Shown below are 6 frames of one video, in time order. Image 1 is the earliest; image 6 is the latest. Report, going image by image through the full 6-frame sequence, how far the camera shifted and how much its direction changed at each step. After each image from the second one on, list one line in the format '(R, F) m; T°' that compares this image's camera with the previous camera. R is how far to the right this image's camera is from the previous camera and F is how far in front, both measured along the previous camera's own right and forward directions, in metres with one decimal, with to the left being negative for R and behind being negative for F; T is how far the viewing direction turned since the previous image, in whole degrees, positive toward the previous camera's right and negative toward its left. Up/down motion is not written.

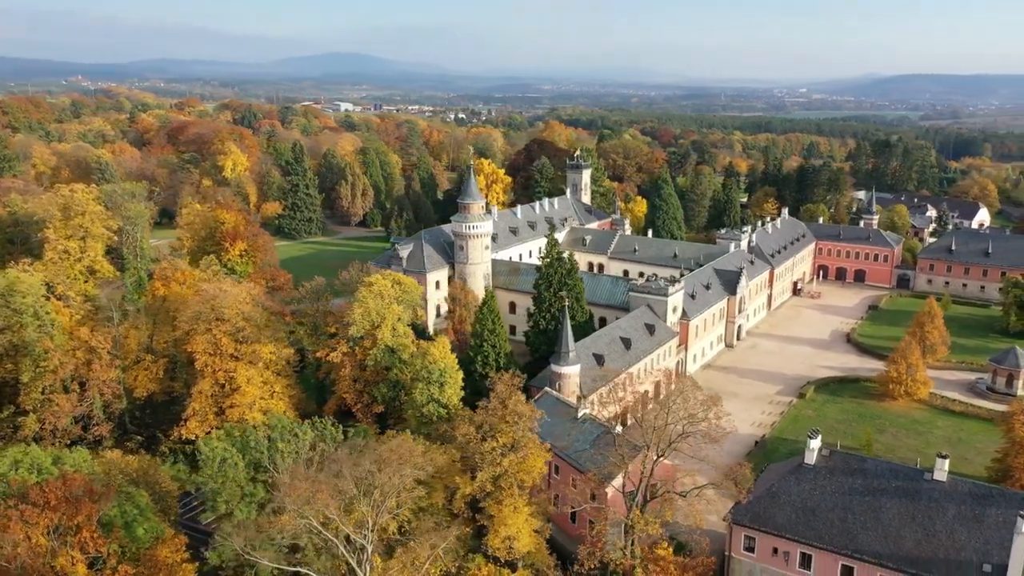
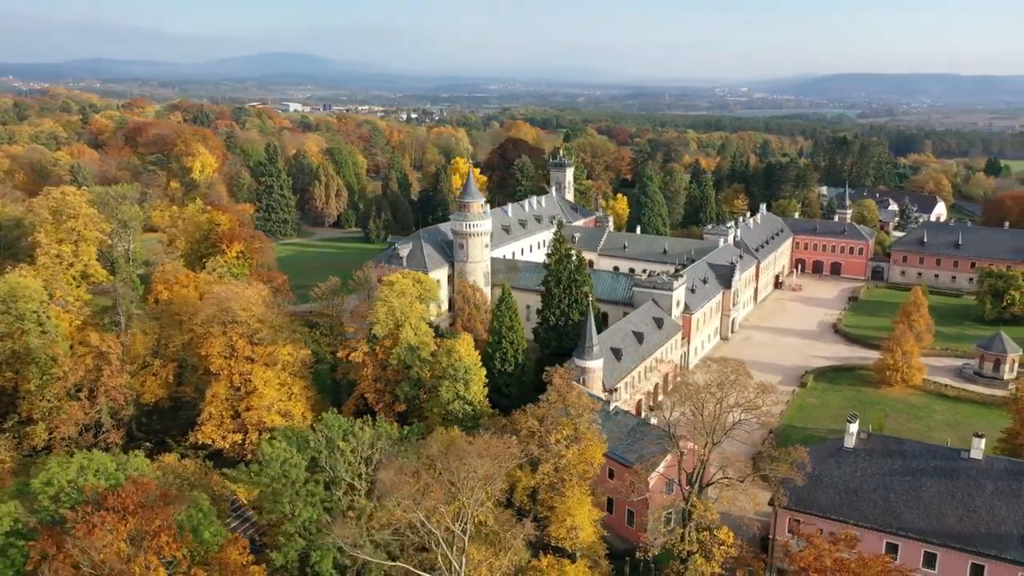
(-3.5, -0.3) m; +4°
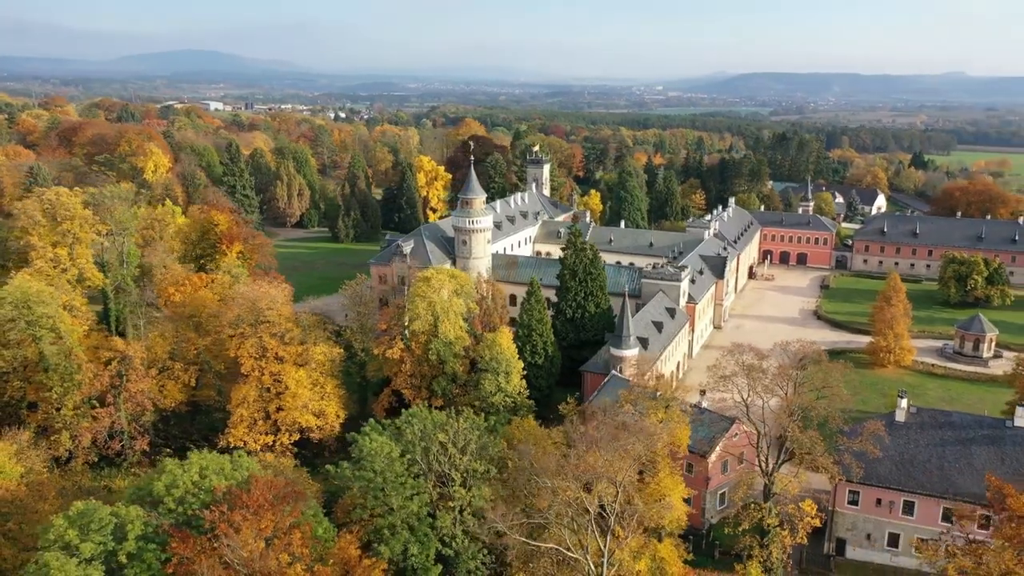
(-5.6, -0.4) m; +6°
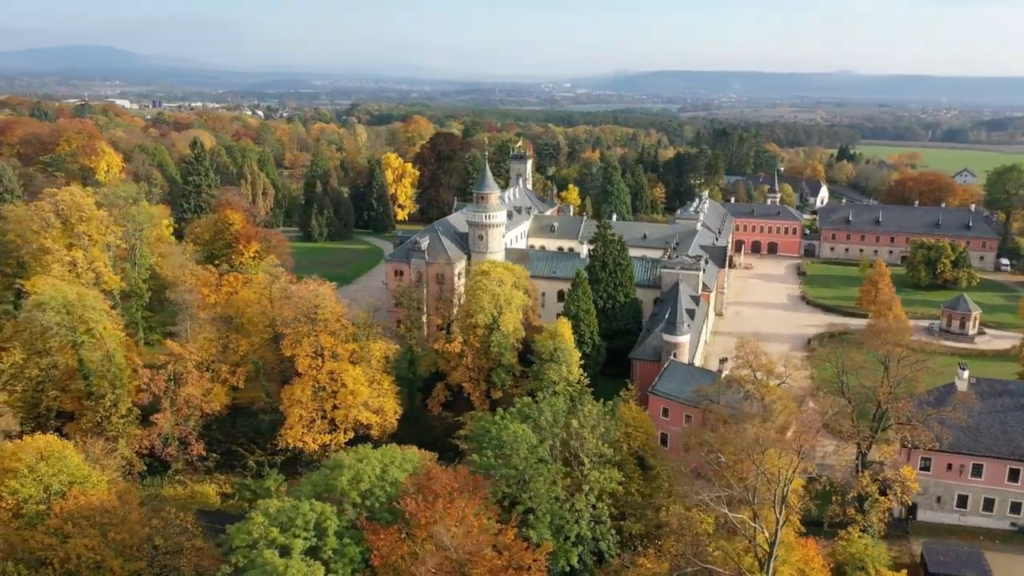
(-7.2, -0.4) m; +6°
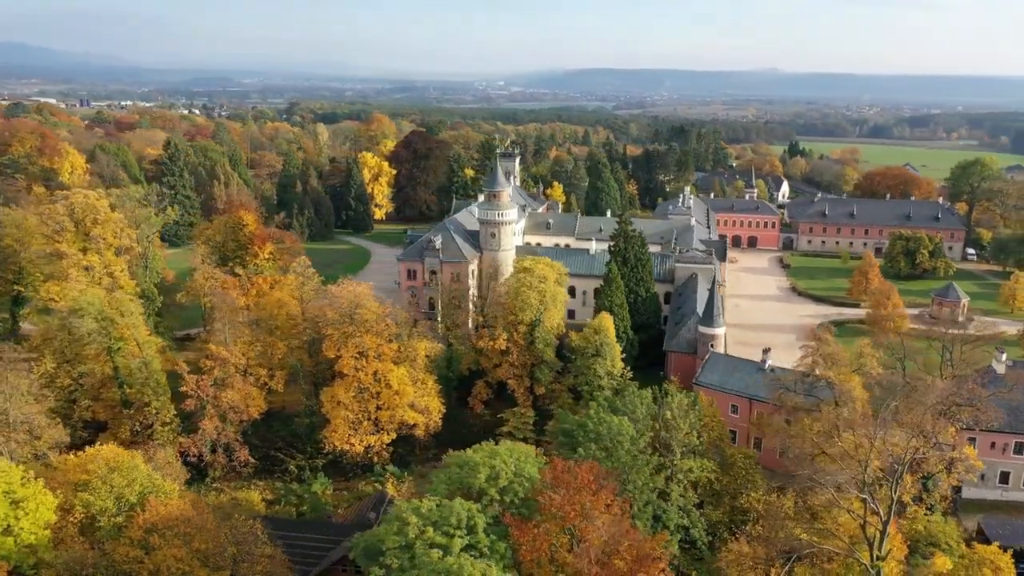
(-5.3, 0.0) m; +5°
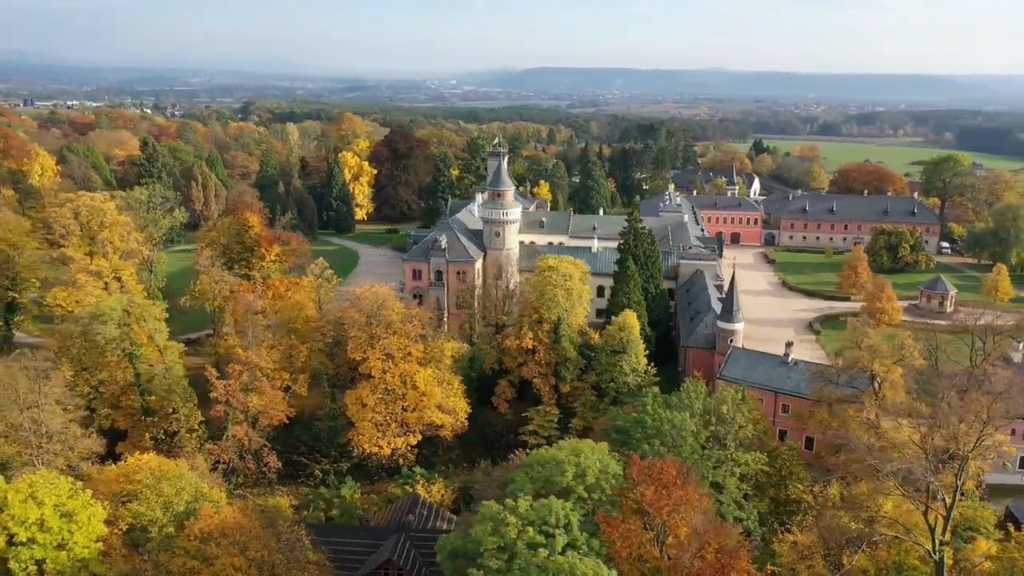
(-3.5, +0.1) m; +3°
